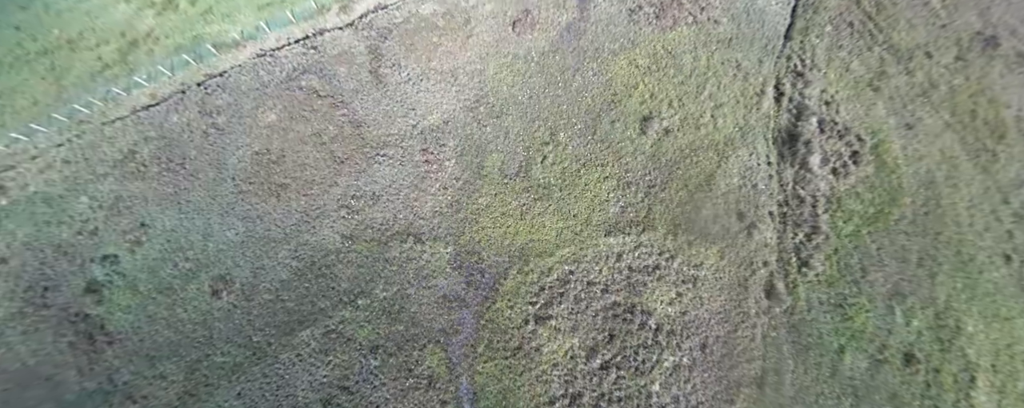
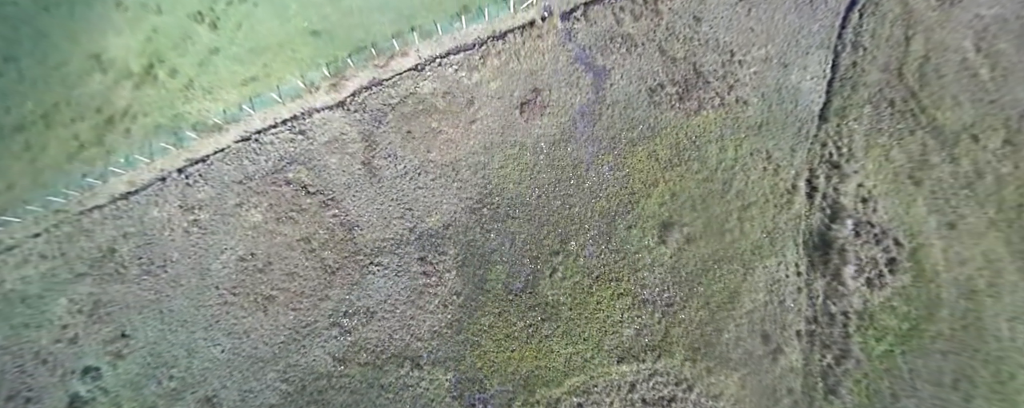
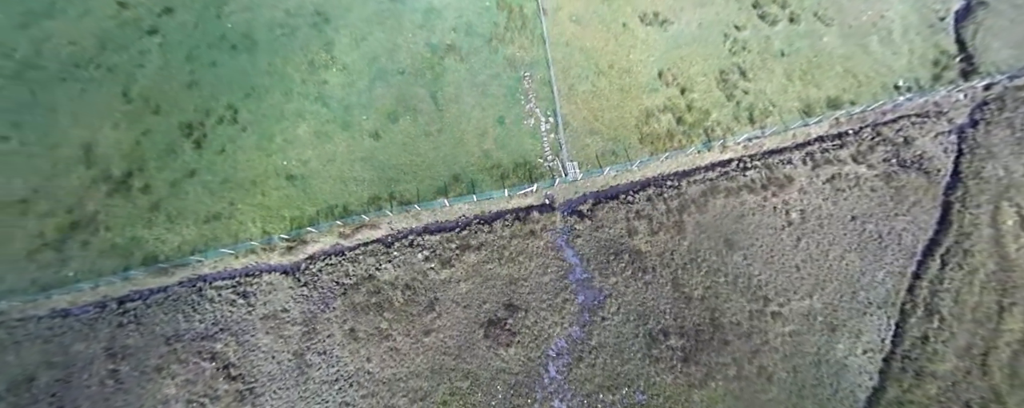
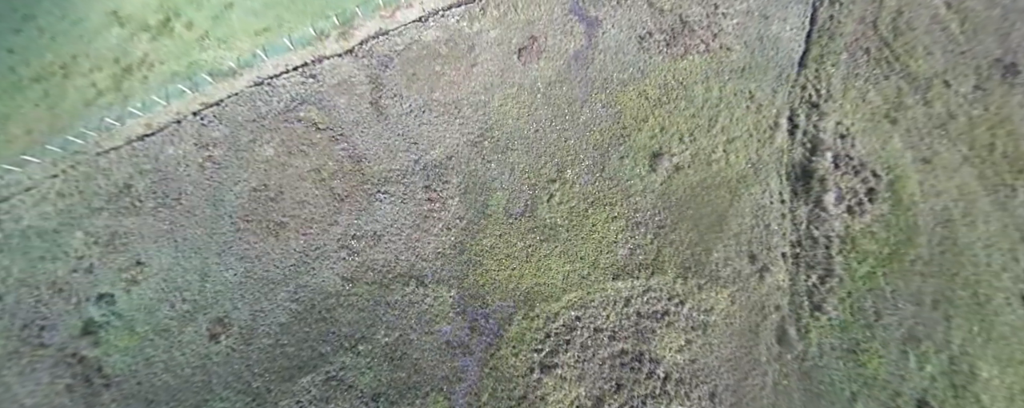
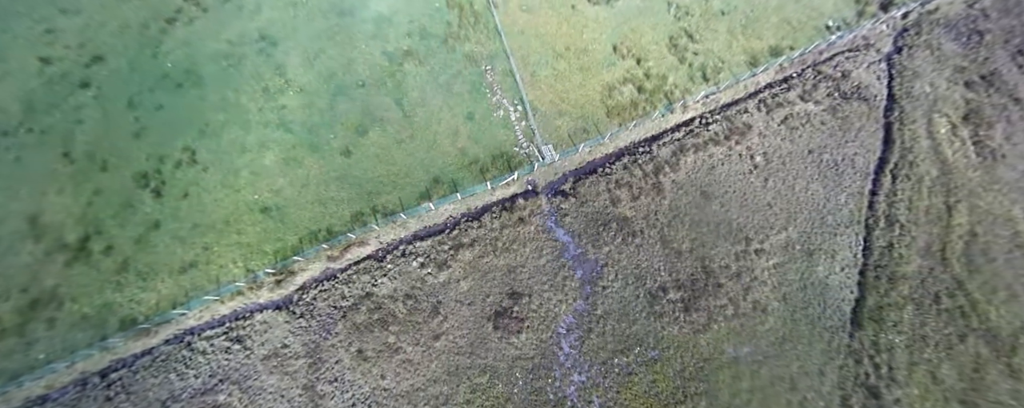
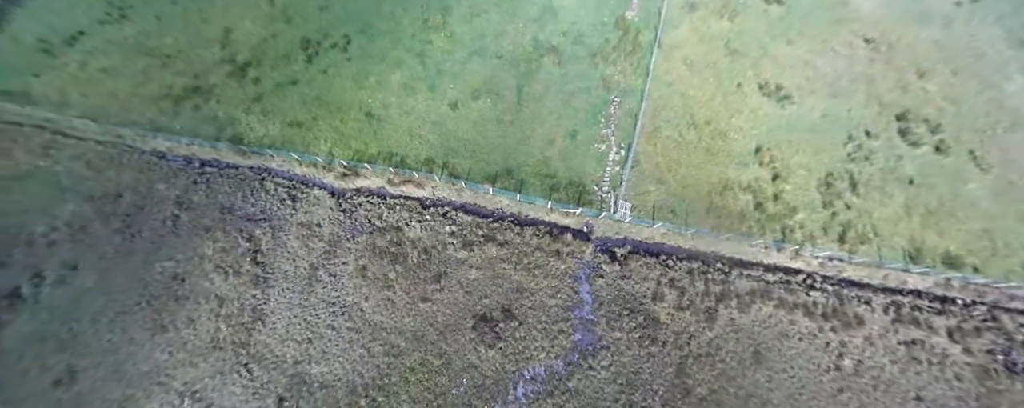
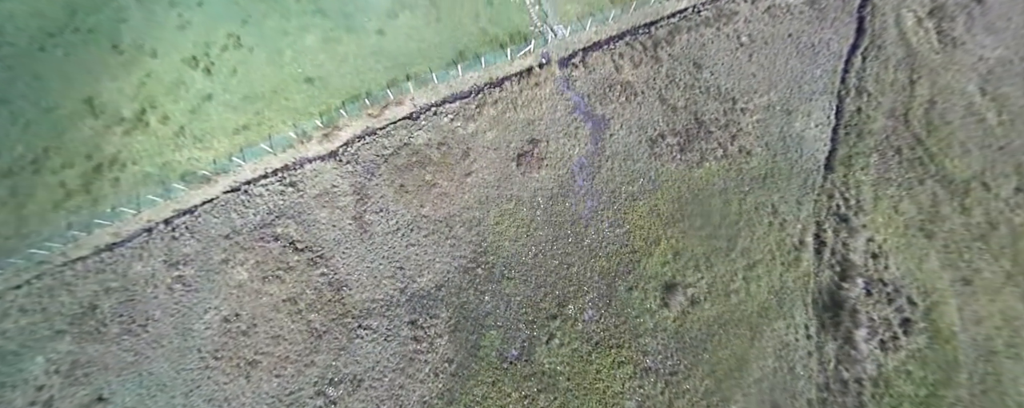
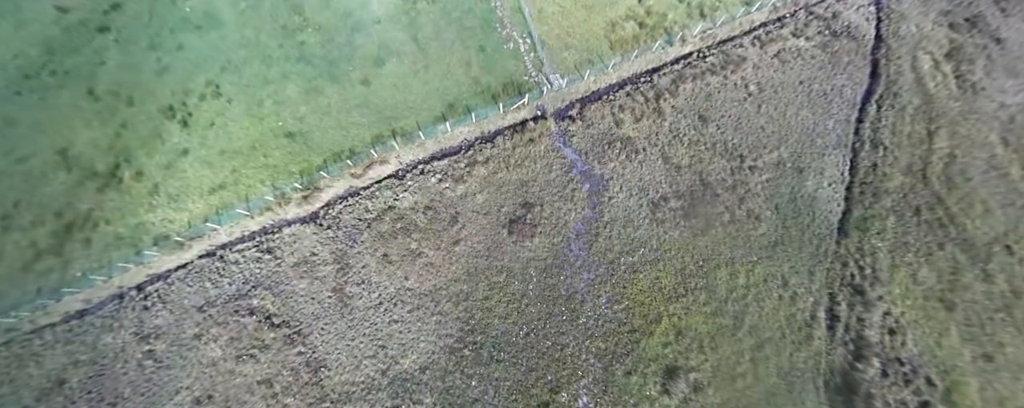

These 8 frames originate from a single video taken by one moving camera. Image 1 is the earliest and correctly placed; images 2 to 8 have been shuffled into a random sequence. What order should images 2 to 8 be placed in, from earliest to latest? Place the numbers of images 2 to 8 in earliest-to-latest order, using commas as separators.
4, 2, 7, 8, 5, 3, 6
